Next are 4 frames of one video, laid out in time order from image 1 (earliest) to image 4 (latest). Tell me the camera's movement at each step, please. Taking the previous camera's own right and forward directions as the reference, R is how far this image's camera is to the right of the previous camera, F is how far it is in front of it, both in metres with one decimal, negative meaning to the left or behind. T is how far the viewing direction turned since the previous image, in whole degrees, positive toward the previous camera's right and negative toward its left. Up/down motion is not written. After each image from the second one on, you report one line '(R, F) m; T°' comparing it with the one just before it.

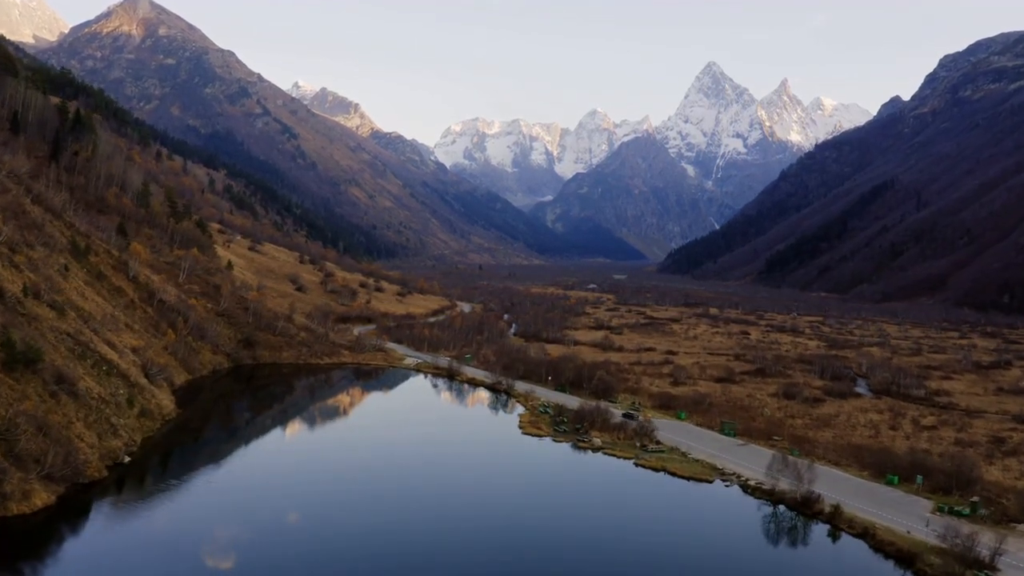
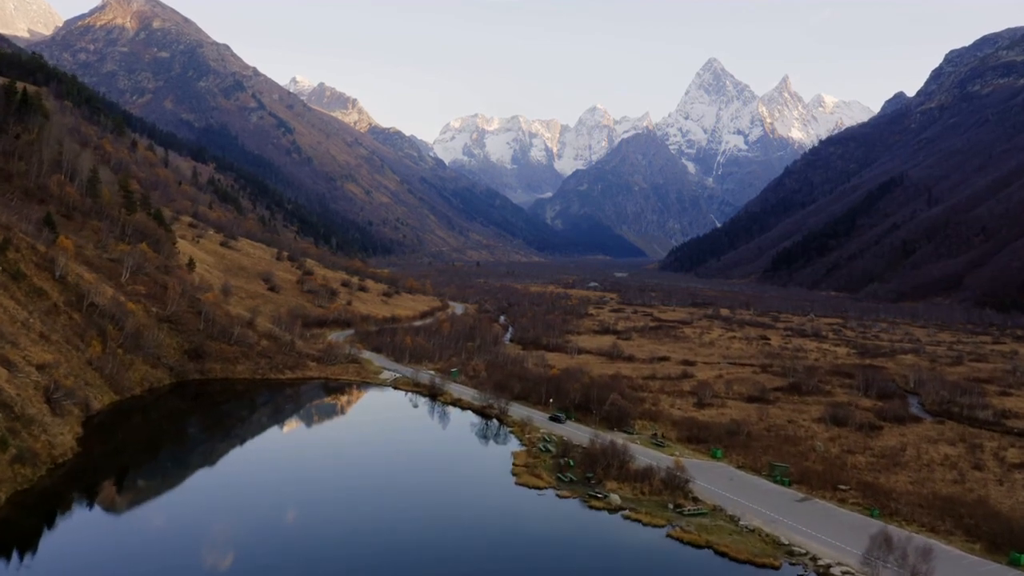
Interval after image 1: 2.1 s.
(+0.5, +12.7) m; 0°
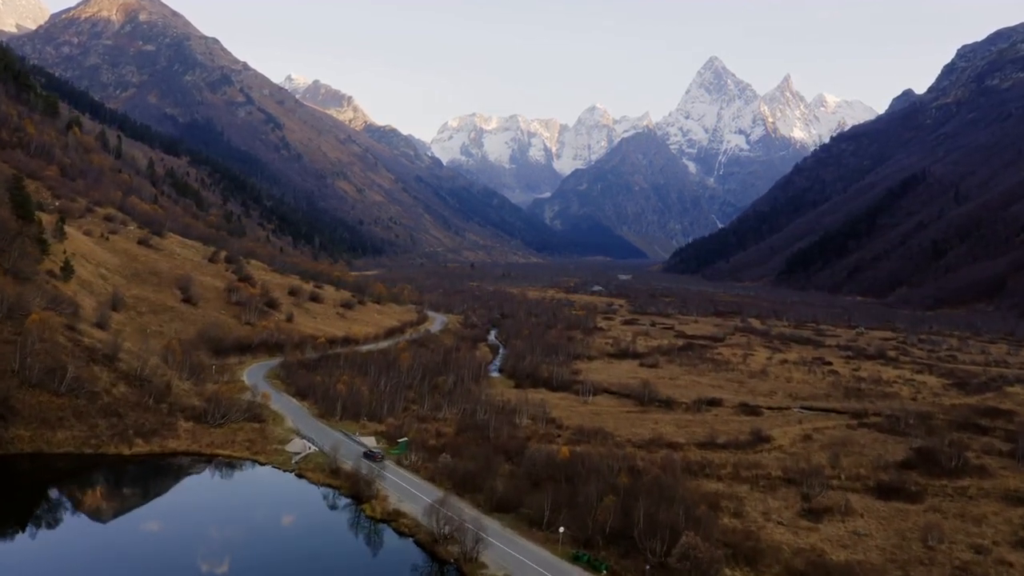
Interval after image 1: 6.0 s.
(+1.0, +27.1) m; 0°
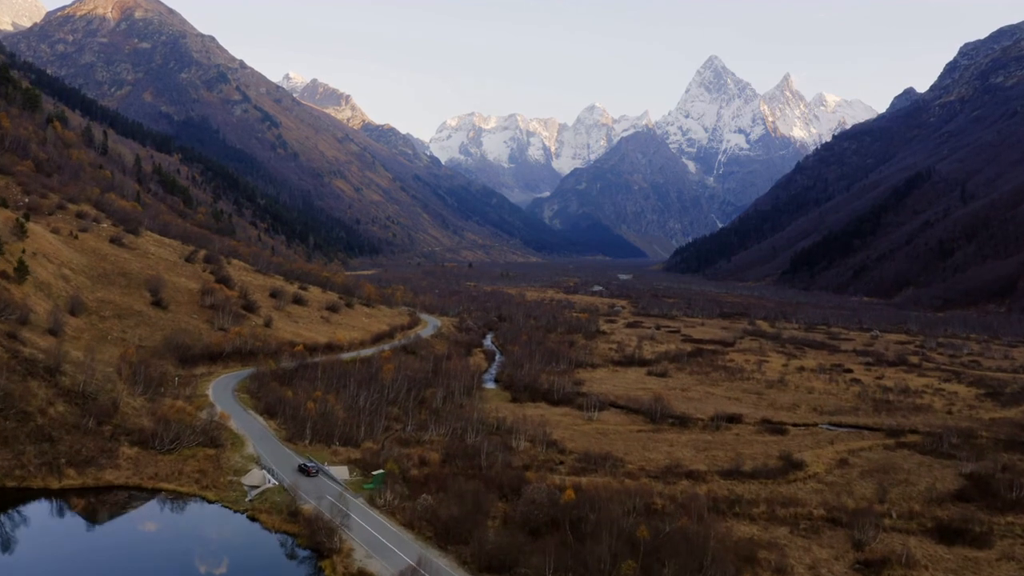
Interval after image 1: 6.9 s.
(+0.2, +6.7) m; 0°
